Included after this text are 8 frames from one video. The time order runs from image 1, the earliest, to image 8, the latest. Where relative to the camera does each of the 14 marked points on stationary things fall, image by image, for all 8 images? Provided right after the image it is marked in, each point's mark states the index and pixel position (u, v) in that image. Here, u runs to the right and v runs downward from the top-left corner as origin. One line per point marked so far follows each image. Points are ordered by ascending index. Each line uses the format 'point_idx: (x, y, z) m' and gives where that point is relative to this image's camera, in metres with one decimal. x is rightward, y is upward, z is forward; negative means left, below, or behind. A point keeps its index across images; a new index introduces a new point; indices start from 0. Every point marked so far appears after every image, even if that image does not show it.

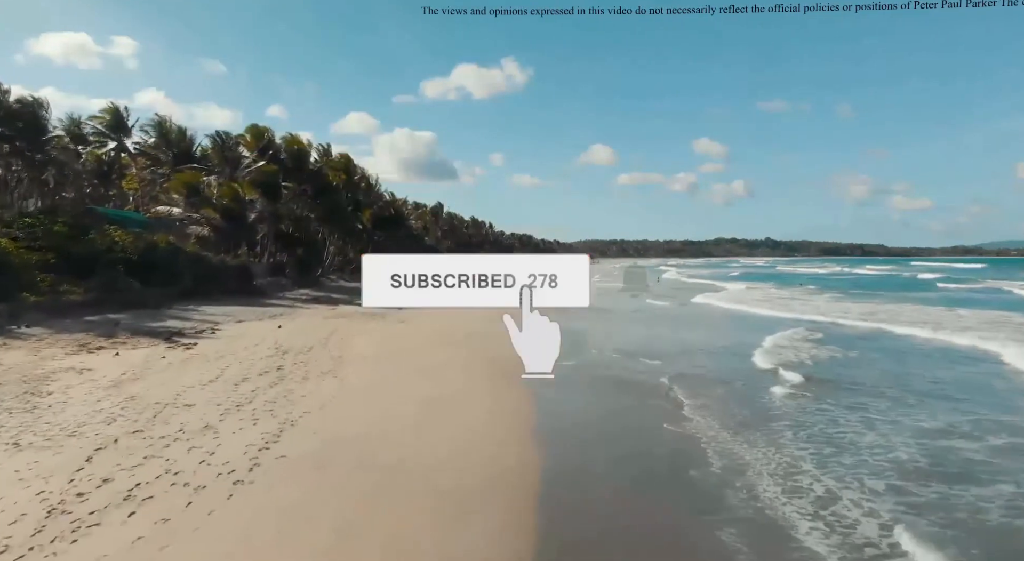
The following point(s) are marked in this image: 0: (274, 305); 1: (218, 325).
0: (-7.9, -0.9, +19.0) m
1: (-7.4, -1.1, +14.3) m
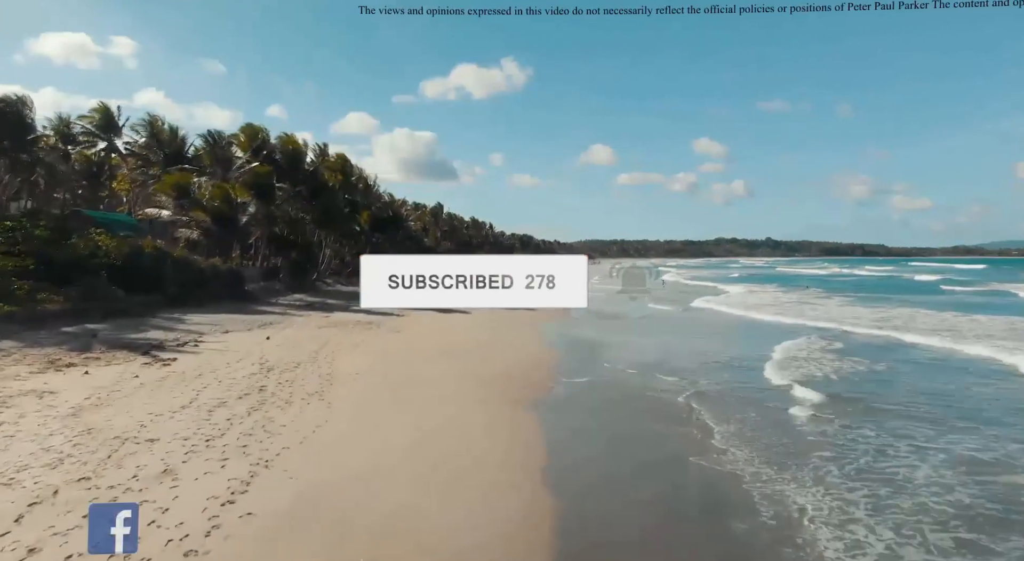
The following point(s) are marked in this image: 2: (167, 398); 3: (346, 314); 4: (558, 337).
0: (-7.9, -1.1, +18.2) m
1: (-7.4, -1.3, +13.5) m
2: (-5.0, -1.7, +8.2) m
3: (-5.3, -1.2, +18.4) m
4: (+1.4, -1.7, +17.2) m
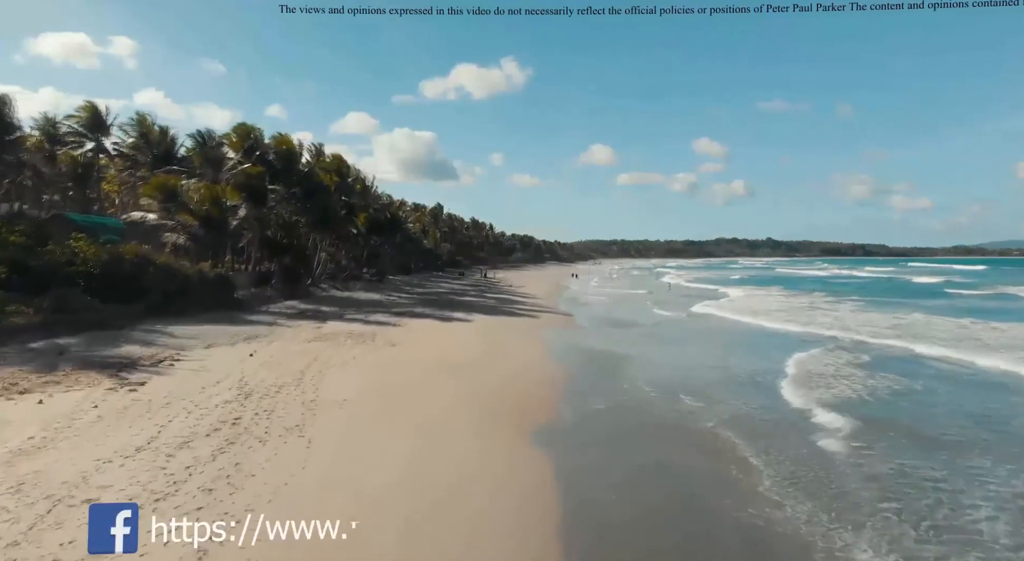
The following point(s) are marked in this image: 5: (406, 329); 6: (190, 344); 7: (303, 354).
0: (-7.8, -1.3, +17.2) m
1: (-7.3, -1.6, +12.5) m
2: (-4.9, -2.0, +7.2) m
3: (-5.2, -1.4, +17.4) m
4: (+1.5, -1.9, +16.2) m
5: (-3.0, -1.5, +17.8) m
6: (-7.6, -1.5, +13.3) m
7: (-4.8, -1.6, +13.0) m
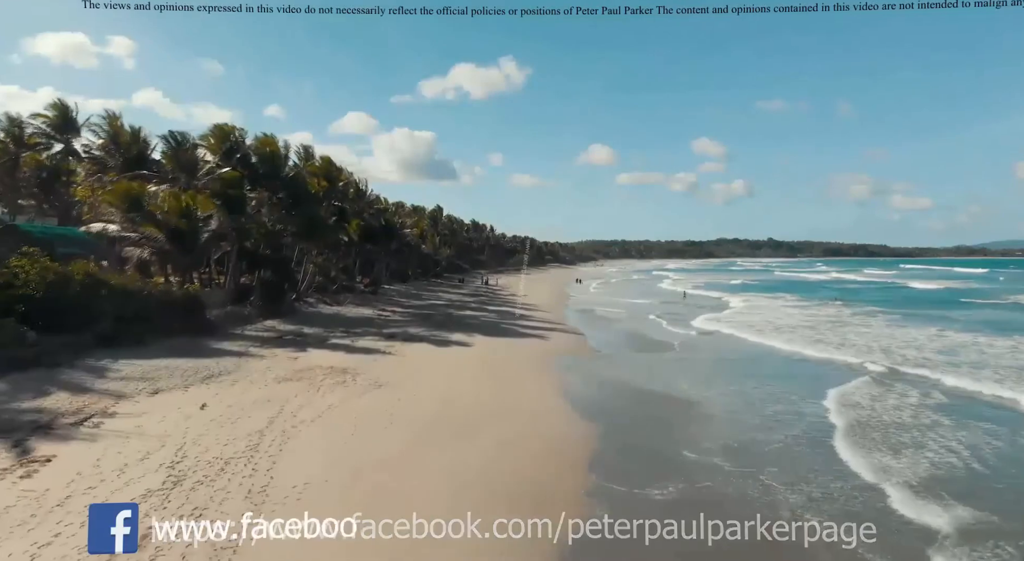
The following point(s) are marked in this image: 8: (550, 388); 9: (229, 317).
0: (-7.6, -1.9, +15.0) m
1: (-7.1, -2.2, +10.3) m
2: (-4.8, -2.6, +4.9) m
3: (-5.1, -2.1, +15.2) m
4: (+1.6, -2.5, +13.9) m
5: (-2.9, -2.2, +15.5) m
6: (-7.4, -2.1, +11.1) m
7: (-4.6, -2.3, +10.7) m
8: (+1.0, -2.5, +13.9) m
9: (-9.7, -1.3, +19.4) m
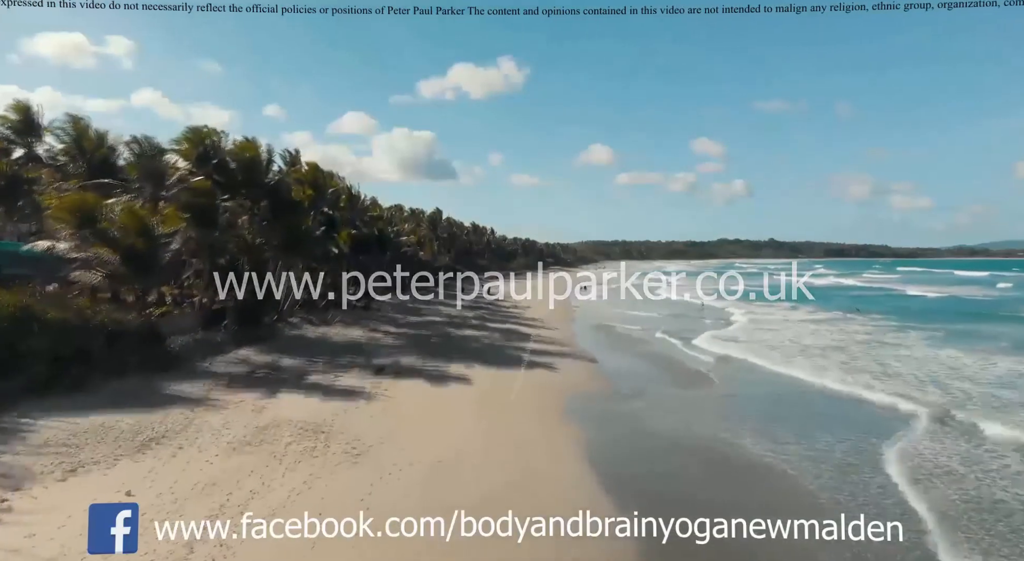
0: (-7.5, -2.7, +12.6) m
1: (-7.0, -3.0, +8.0) m
2: (-4.6, -3.3, +2.6) m
3: (-4.9, -2.8, +12.8) m
4: (+1.8, -3.3, +11.6) m
5: (-2.7, -2.9, +13.2) m
6: (-7.3, -2.9, +8.8) m
7: (-4.5, -3.0, +8.4) m
8: (+1.2, -3.3, +11.5) m
9: (-9.6, -2.0, +17.1) m
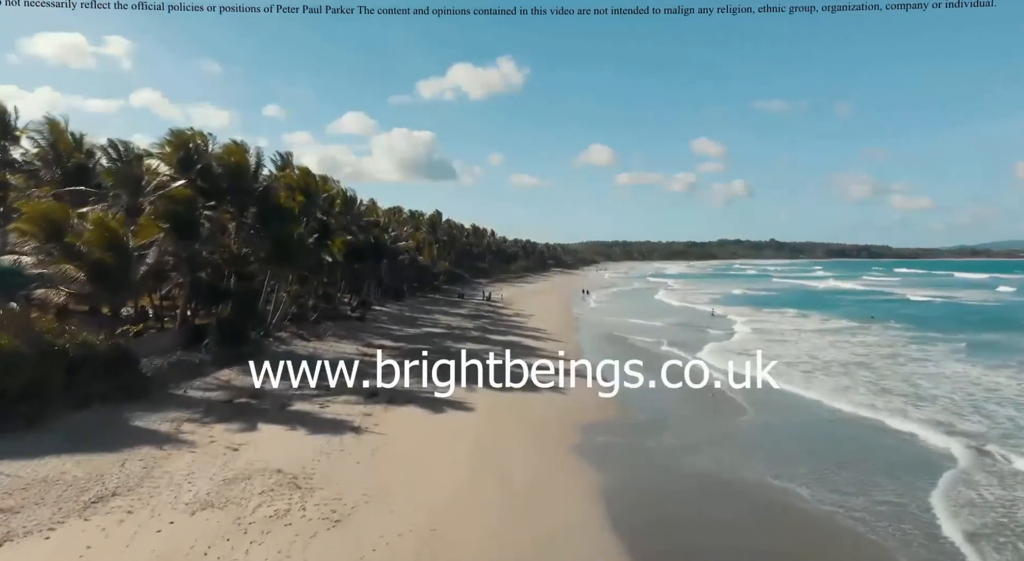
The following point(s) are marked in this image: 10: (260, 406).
0: (-7.3, -3.2, +11.3) m
1: (-6.8, -3.4, +6.6) m
2: (-4.5, -3.8, +1.3) m
3: (-4.8, -3.3, +11.5) m
4: (+1.9, -3.8, +10.3) m
5: (-2.6, -3.4, +11.9) m
6: (-7.1, -3.4, +7.4) m
7: (-4.3, -3.5, +7.1) m
8: (+1.3, -3.7, +10.2) m
9: (-9.5, -2.5, +15.7) m
10: (-6.3, -3.1, +14.1) m
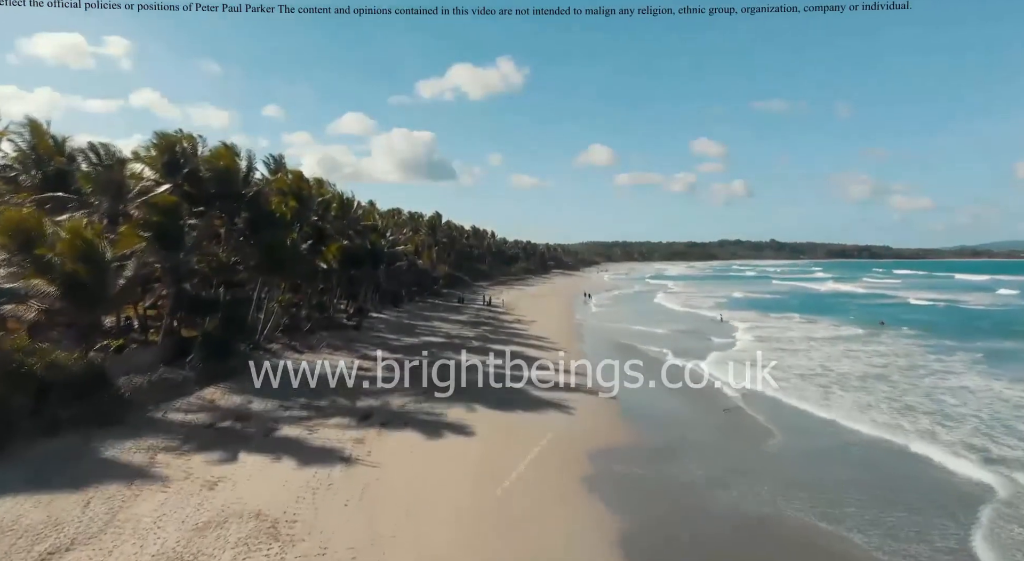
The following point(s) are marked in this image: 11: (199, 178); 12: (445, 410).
0: (-7.3, -3.5, +10.3) m
1: (-6.8, -3.8, +5.6) m
2: (-4.4, -4.2, +0.3) m
3: (-4.7, -3.7, +10.5) m
4: (+2.0, -4.1, +9.3) m
5: (-2.5, -3.7, +10.9) m
6: (-7.1, -3.7, +6.5) m
7: (-4.3, -3.8, +6.1) m
8: (+1.4, -4.1, +9.2) m
9: (-9.4, -2.9, +14.8) m
10: (-6.2, -3.5, +13.1) m
11: (-10.7, +3.5, +19.2) m
12: (-1.9, -3.5, +15.5) m
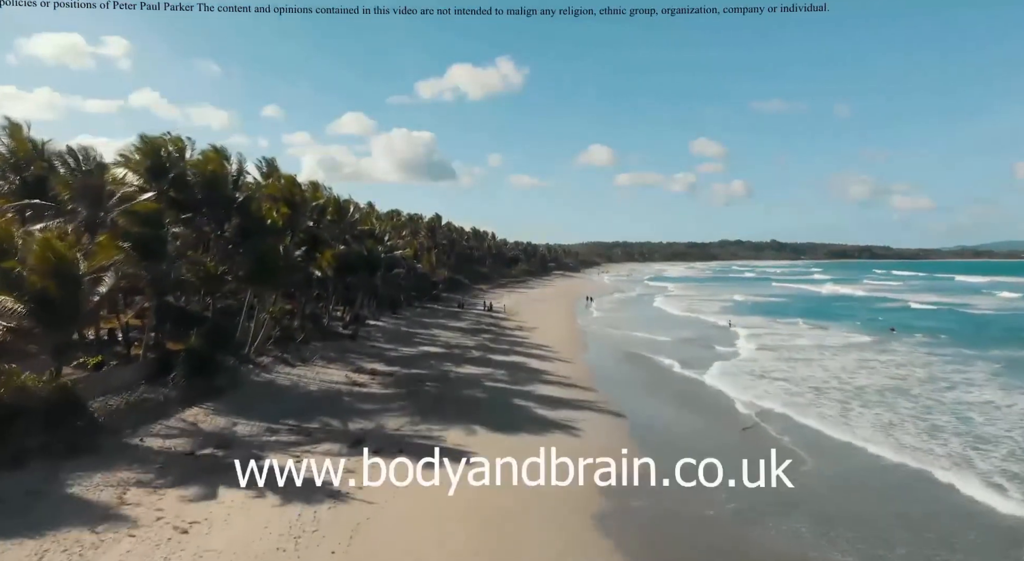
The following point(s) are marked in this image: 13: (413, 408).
0: (-7.2, -3.9, +9.3) m
1: (-6.7, -4.1, +4.6) m
2: (-4.3, -4.5, -0.7) m
3: (-4.6, -4.0, +9.5) m
4: (+2.1, -4.5, +8.3) m
5: (-2.4, -4.1, +9.9) m
6: (-7.0, -4.1, +5.5) m
7: (-4.2, -4.2, +5.1) m
8: (+1.4, -4.4, +8.2) m
9: (-9.3, -3.2, +13.8) m
10: (-6.2, -3.8, +12.1) m
11: (-10.6, +3.1, +18.2) m
12: (-1.8, -3.9, +14.5) m
13: (-2.9, -3.7, +16.5) m
